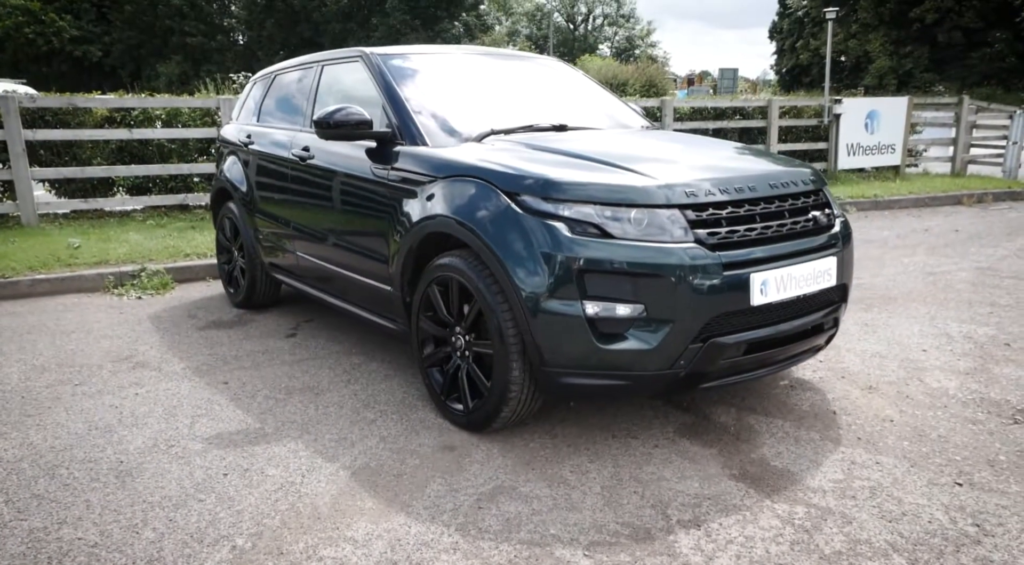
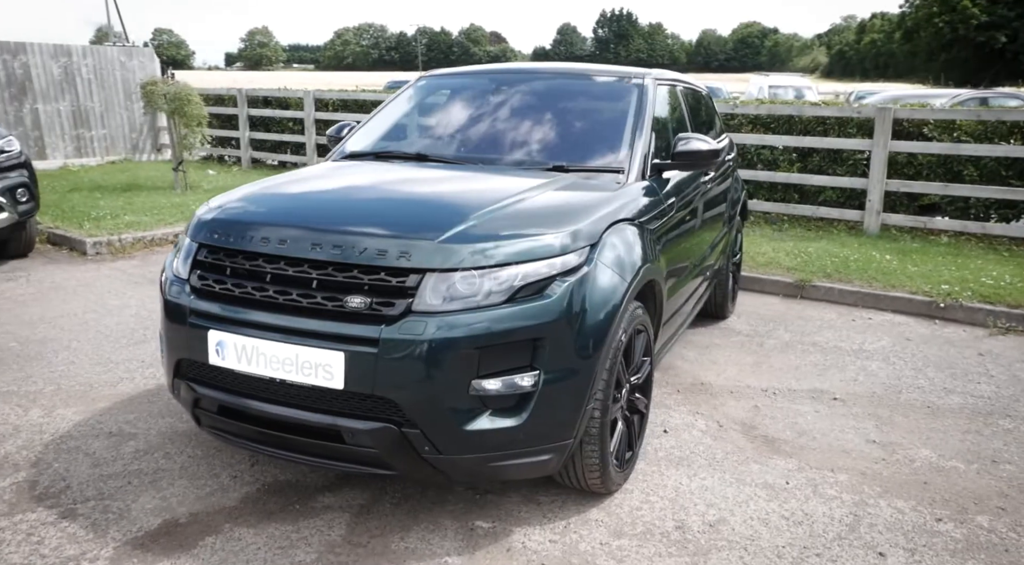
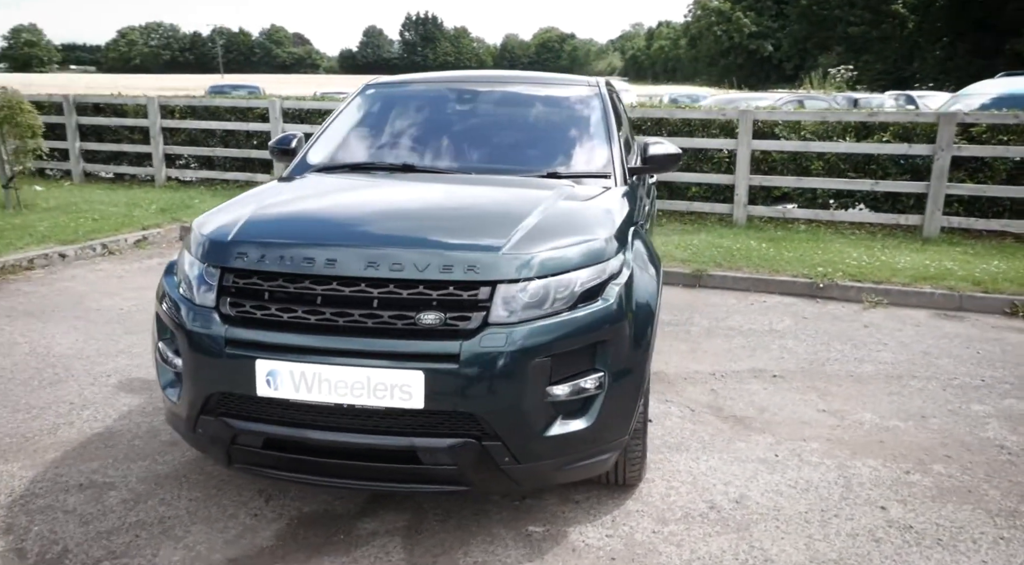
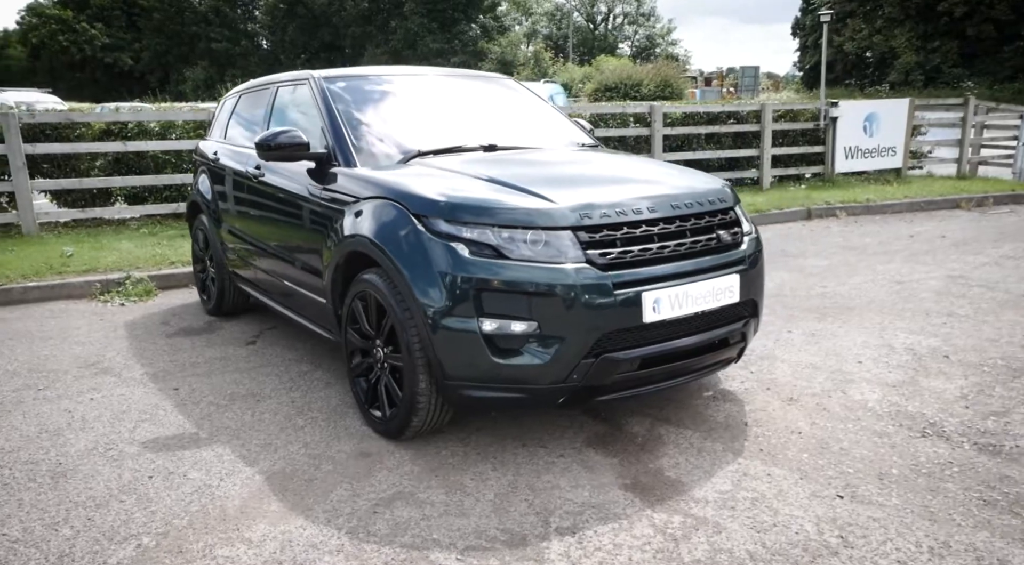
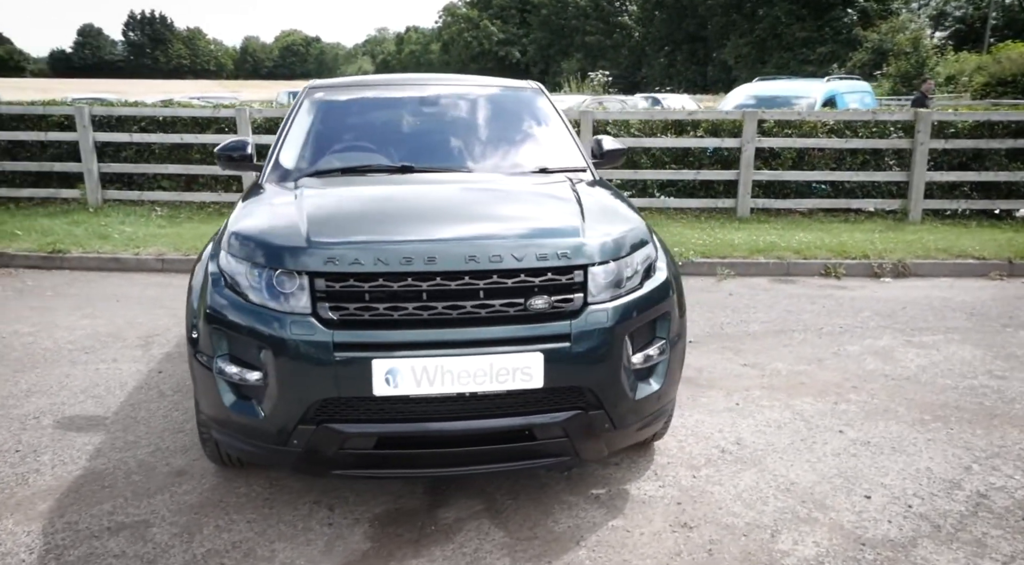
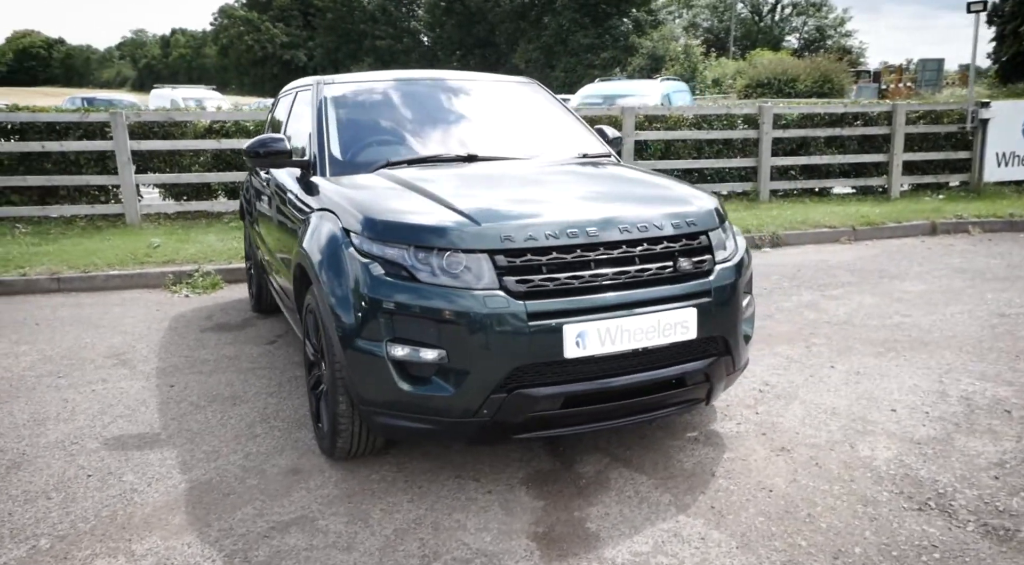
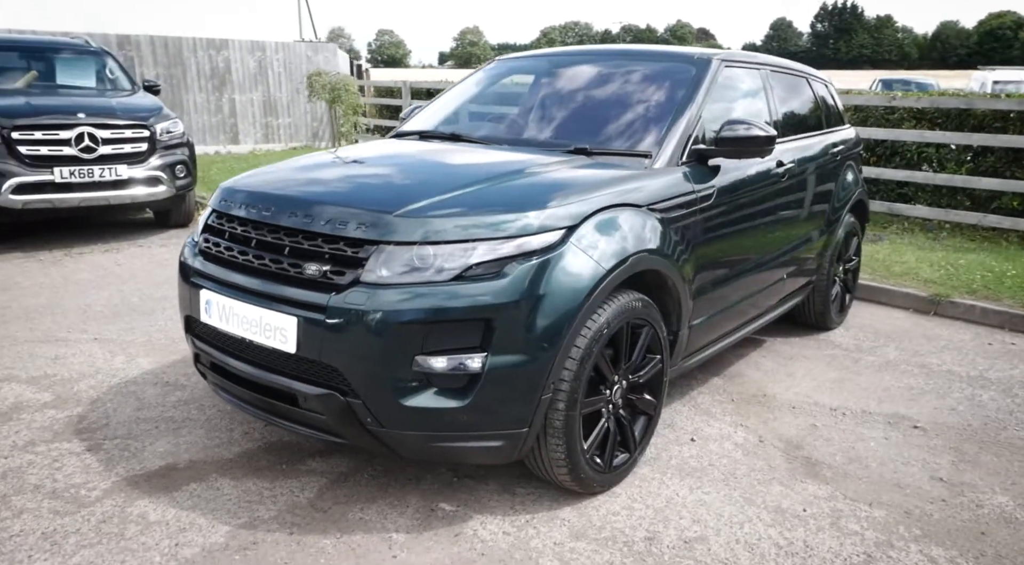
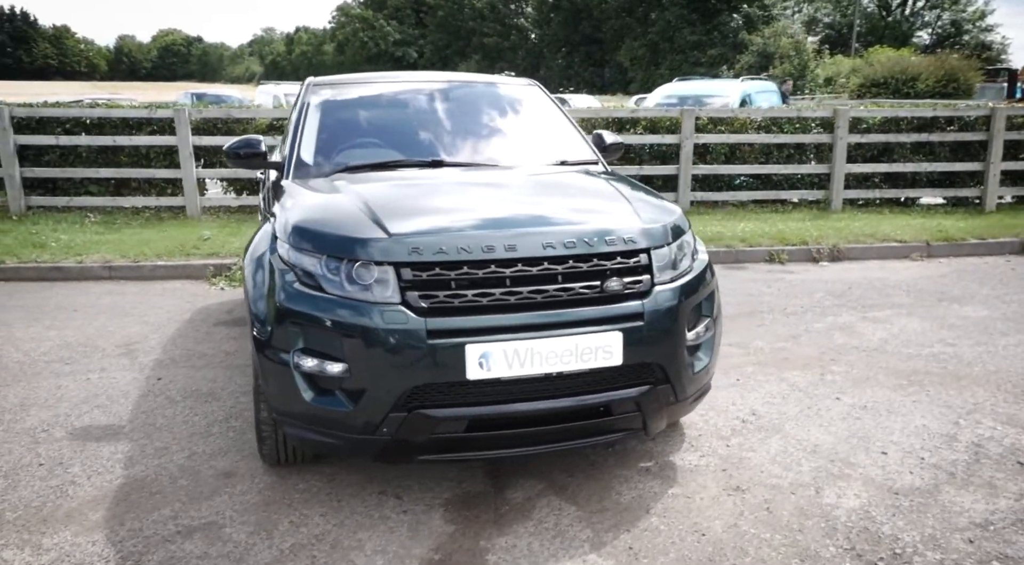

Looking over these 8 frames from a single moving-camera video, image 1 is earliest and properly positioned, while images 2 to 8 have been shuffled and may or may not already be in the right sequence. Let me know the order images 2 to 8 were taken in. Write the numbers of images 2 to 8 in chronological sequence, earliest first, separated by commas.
4, 6, 8, 5, 3, 2, 7
